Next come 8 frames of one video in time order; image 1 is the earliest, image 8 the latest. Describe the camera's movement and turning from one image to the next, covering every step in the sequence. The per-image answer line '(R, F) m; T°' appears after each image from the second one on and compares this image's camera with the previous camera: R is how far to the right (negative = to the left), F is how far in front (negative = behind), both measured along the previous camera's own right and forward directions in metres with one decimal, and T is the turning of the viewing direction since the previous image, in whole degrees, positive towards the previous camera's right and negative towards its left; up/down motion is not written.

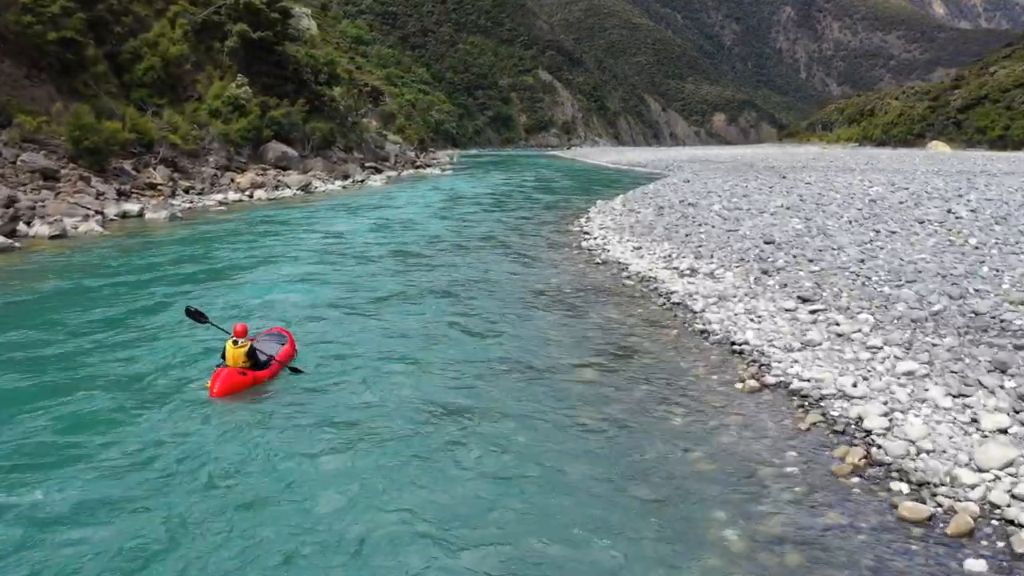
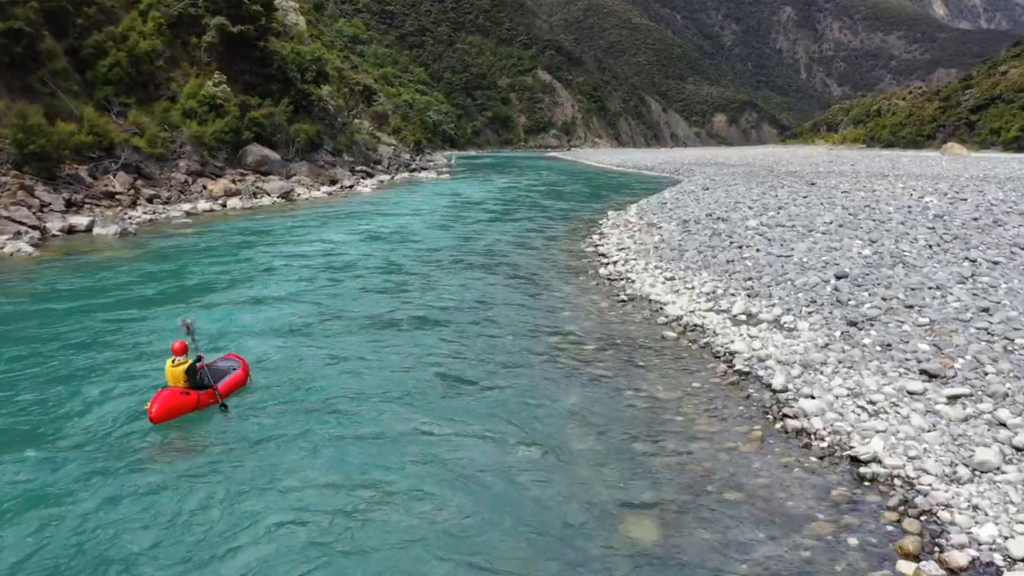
(-0.1, +2.5) m; 0°
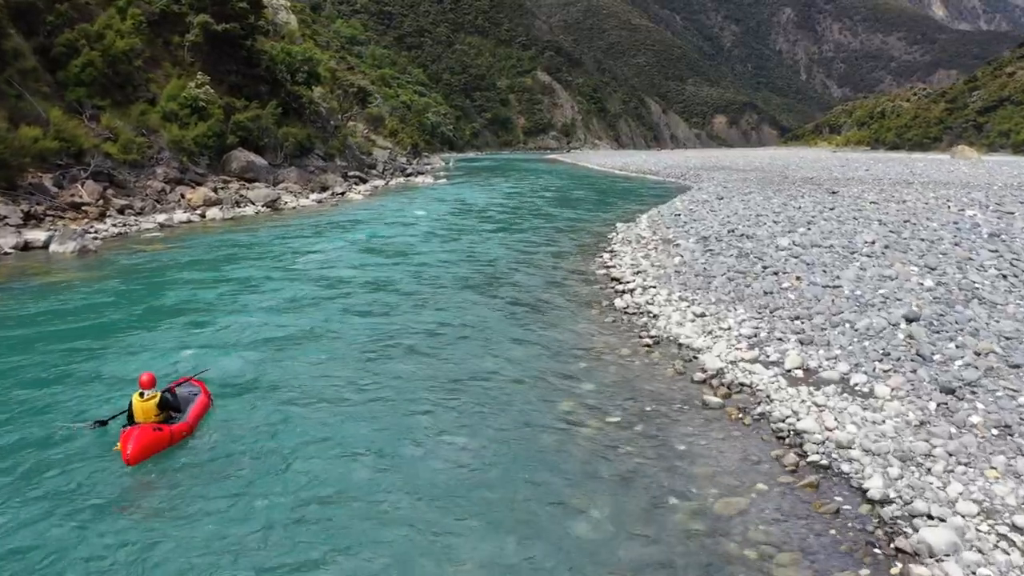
(0.0, +1.6) m; 0°
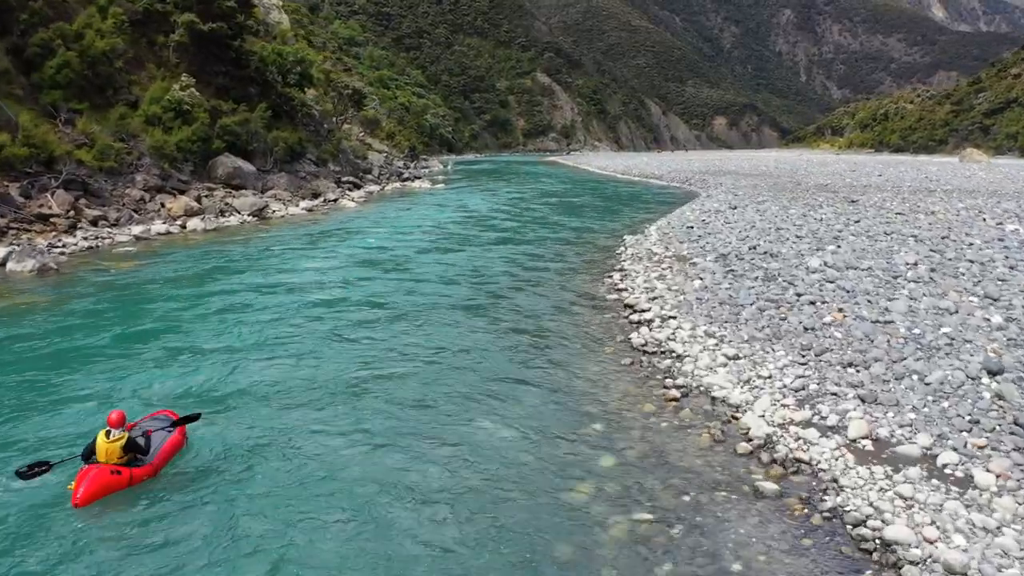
(0.0, +1.3) m; 0°
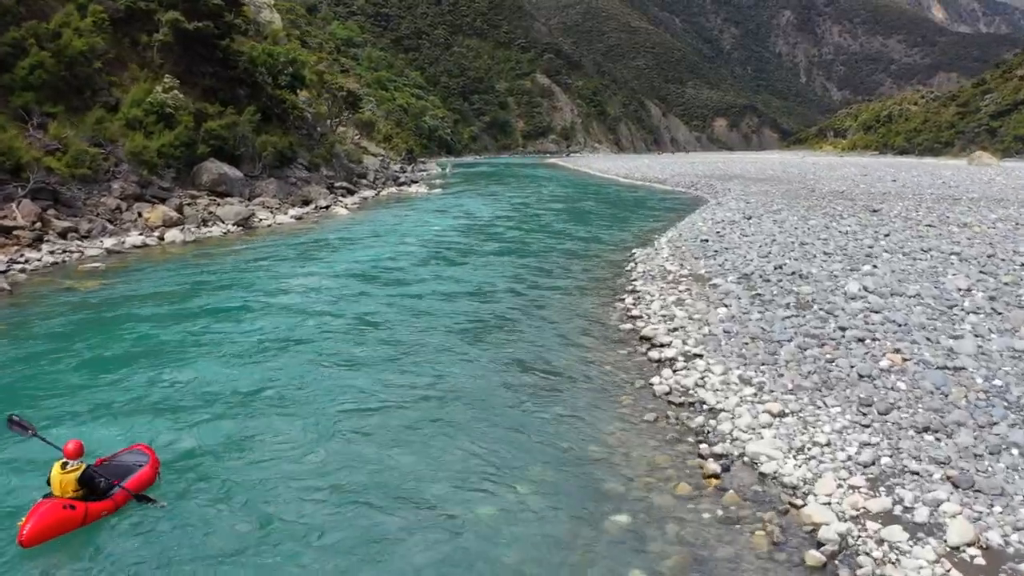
(0.0, +1.3) m; 0°
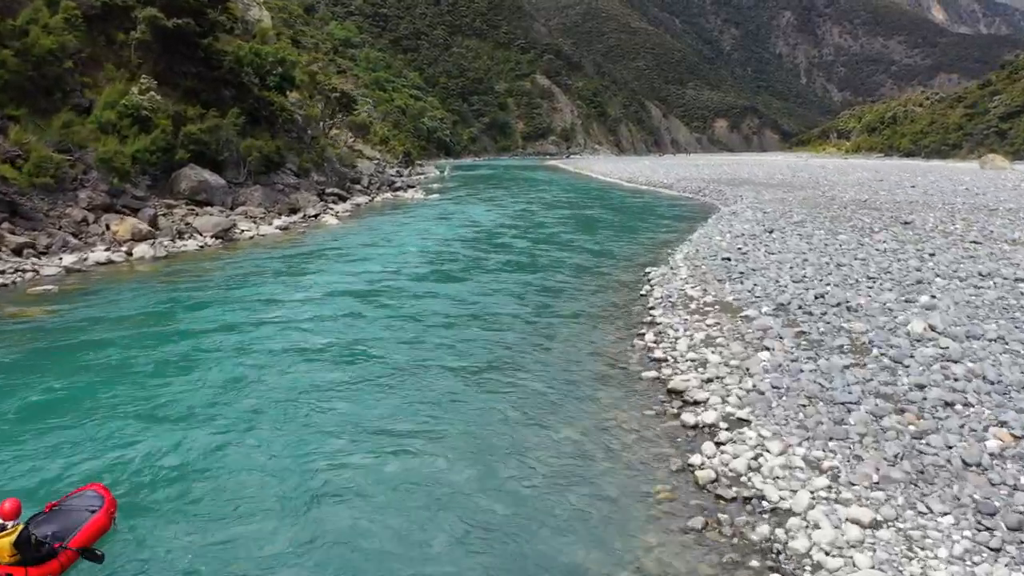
(0.0, +1.6) m; 0°
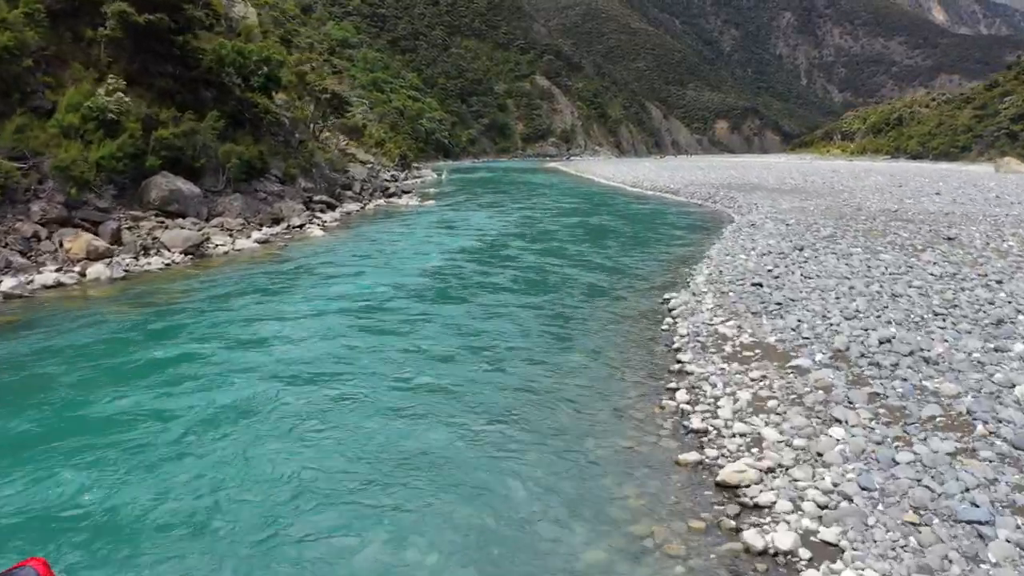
(0.0, +1.9) m; 0°
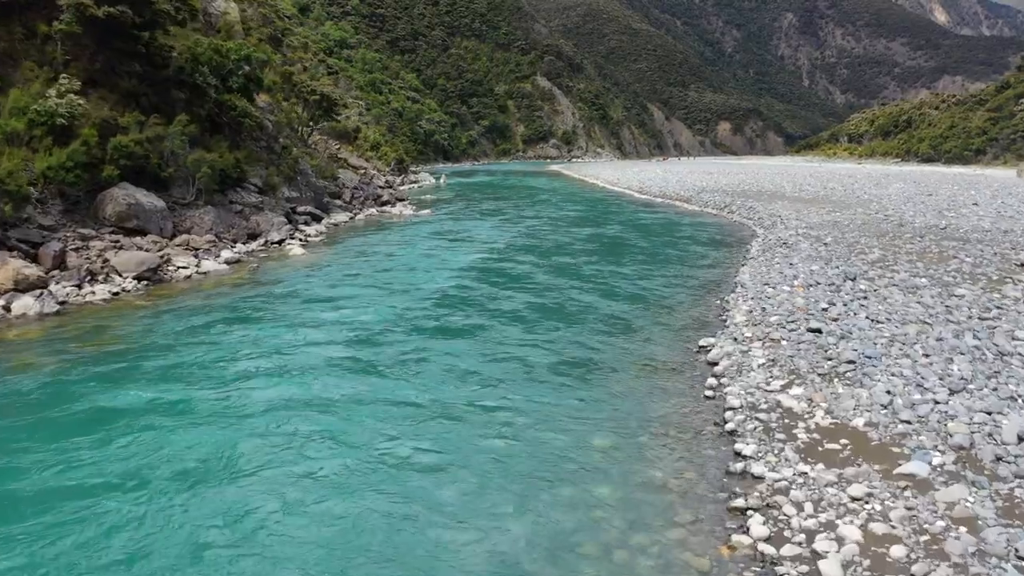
(0.0, +2.4) m; 0°
